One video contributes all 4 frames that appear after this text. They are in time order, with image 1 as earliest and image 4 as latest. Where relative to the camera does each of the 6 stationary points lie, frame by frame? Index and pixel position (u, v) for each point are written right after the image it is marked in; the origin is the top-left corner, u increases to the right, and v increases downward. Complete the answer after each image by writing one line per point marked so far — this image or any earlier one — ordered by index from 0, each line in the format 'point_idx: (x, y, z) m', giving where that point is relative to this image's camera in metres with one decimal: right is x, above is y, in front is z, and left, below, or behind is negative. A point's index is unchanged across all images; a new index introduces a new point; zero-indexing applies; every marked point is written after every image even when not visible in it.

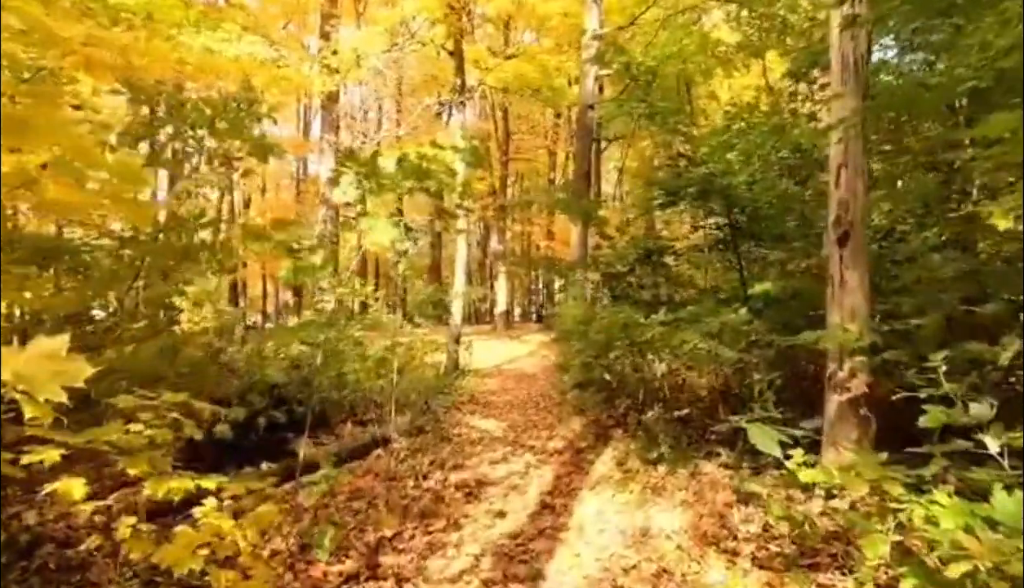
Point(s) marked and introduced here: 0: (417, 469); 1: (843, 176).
0: (-1.5, -2.9, +7.9) m
1: (+3.7, +1.3, +5.4) m
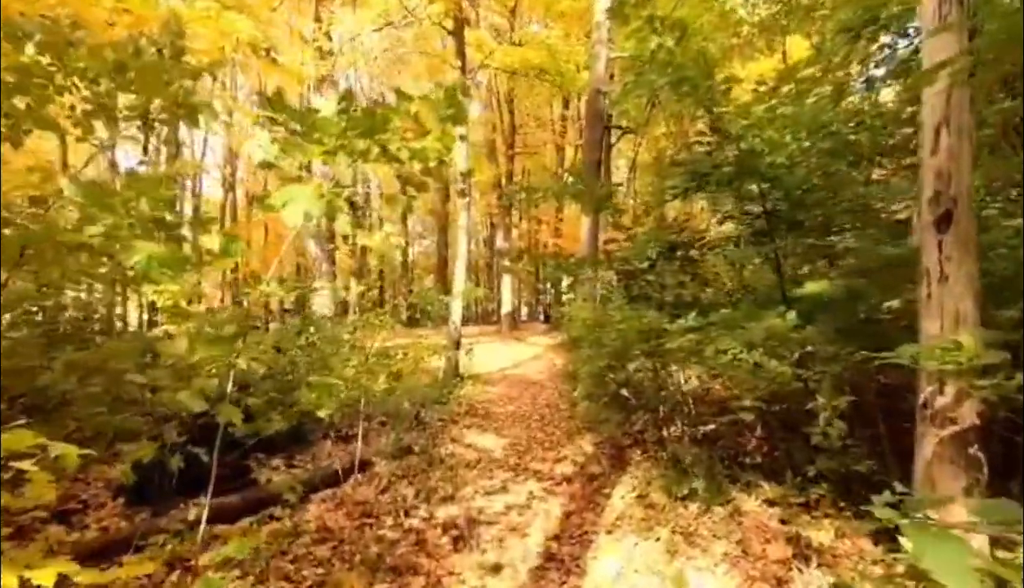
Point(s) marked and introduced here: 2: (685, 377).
0: (-1.5, -2.9, +6.7) m
1: (+3.7, +1.3, +4.1) m
2: (+2.6, -1.3, +7.5) m
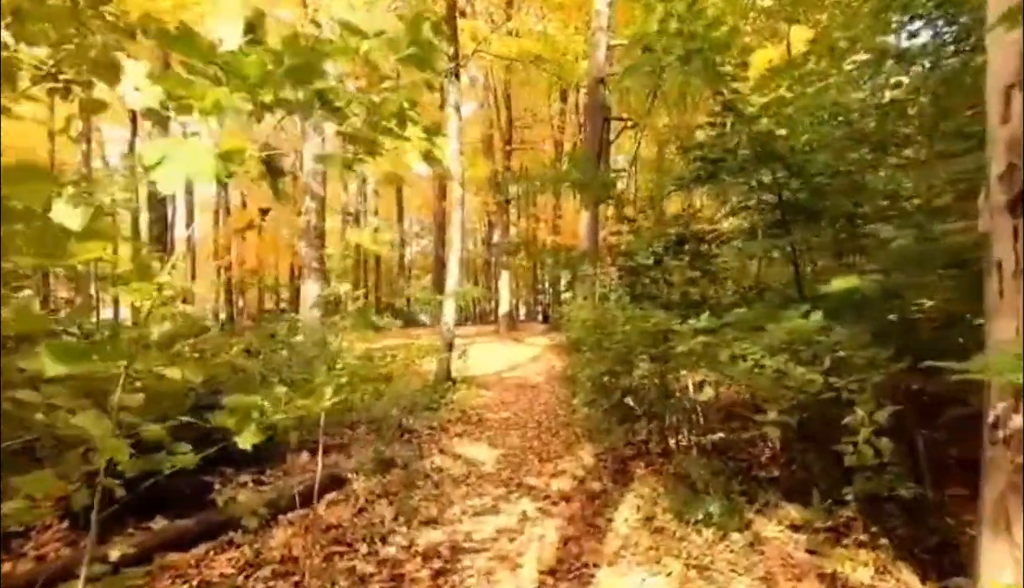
0: (-1.7, -2.8, +6.0) m
1: (+3.5, +1.3, +3.4) m
2: (+2.5, -1.2, +6.8) m
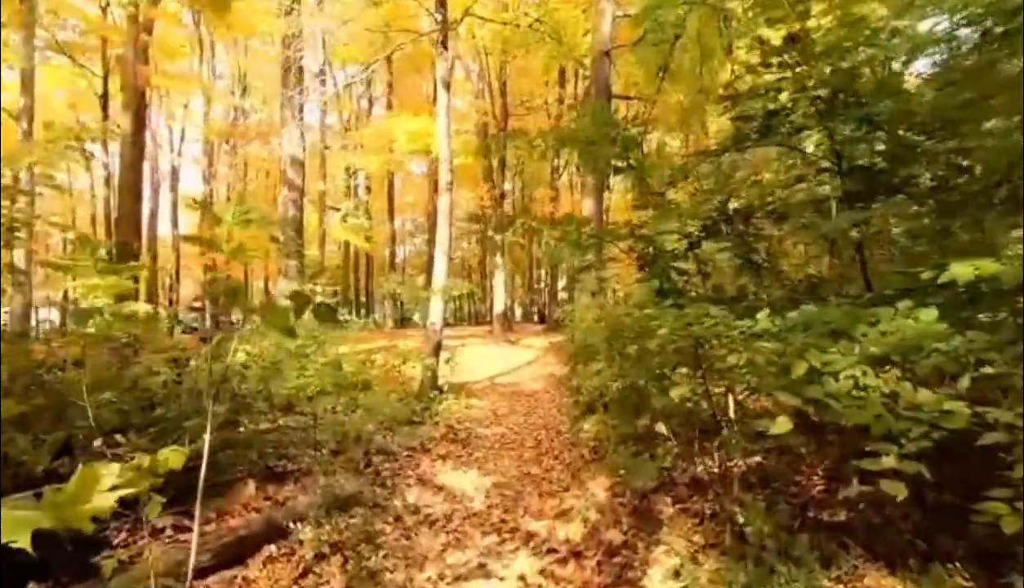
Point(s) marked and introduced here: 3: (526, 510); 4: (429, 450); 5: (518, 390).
0: (-1.7, -2.7, +4.4) m
1: (+3.5, +1.4, +1.9) m
2: (+2.5, -1.2, +5.2) m
3: (+0.2, -2.7, +6.2) m
4: (-1.6, -2.9, +9.0) m
5: (+0.1, -2.5, +12.6) m
